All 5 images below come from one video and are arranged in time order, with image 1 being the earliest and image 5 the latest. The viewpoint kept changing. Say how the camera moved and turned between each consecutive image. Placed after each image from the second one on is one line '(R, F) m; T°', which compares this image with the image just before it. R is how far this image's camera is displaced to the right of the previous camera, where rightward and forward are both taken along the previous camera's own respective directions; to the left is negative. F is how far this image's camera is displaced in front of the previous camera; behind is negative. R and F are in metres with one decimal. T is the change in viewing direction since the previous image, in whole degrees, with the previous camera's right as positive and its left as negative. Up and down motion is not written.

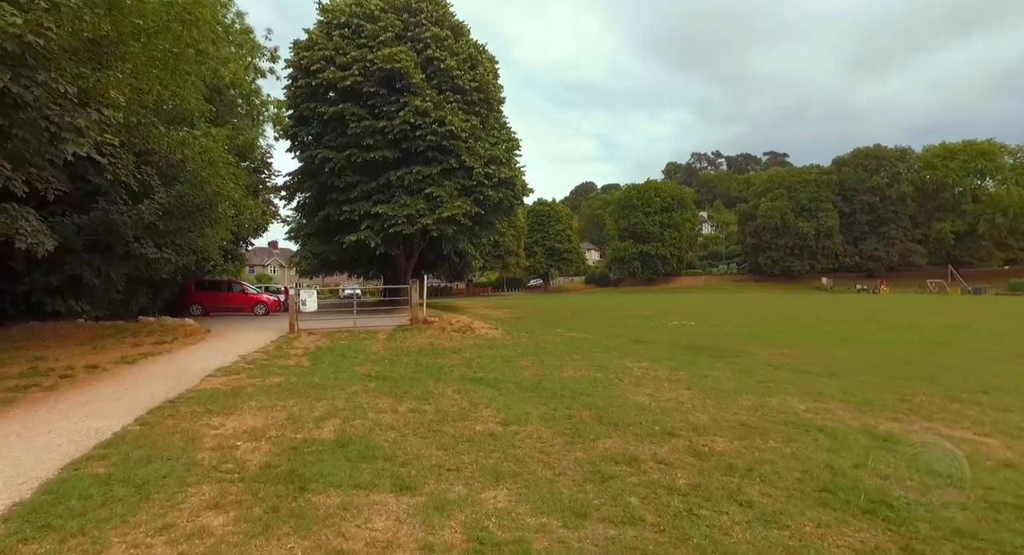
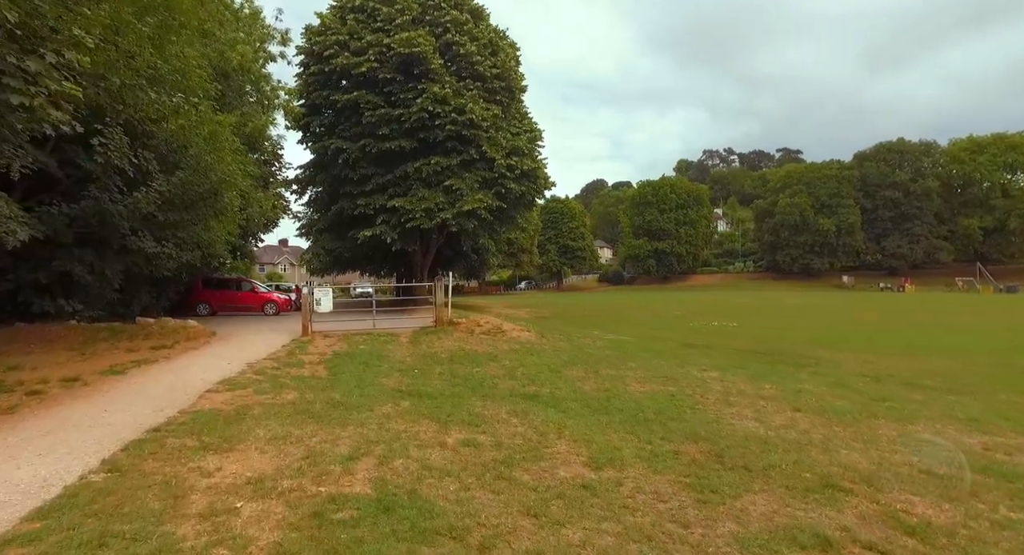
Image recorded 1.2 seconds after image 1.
(-0.7, +1.7) m; -1°
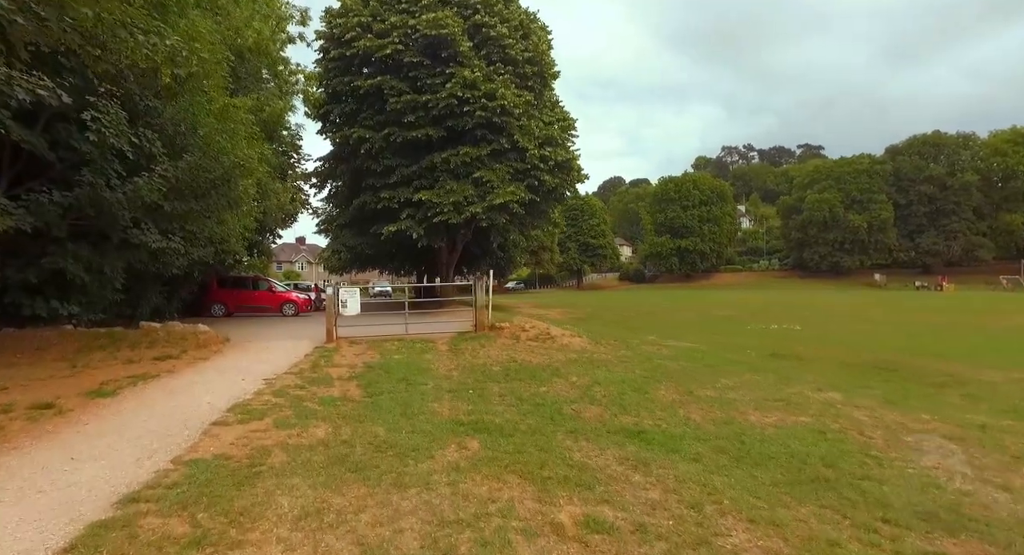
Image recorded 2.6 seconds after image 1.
(-0.9, +1.9) m; -1°
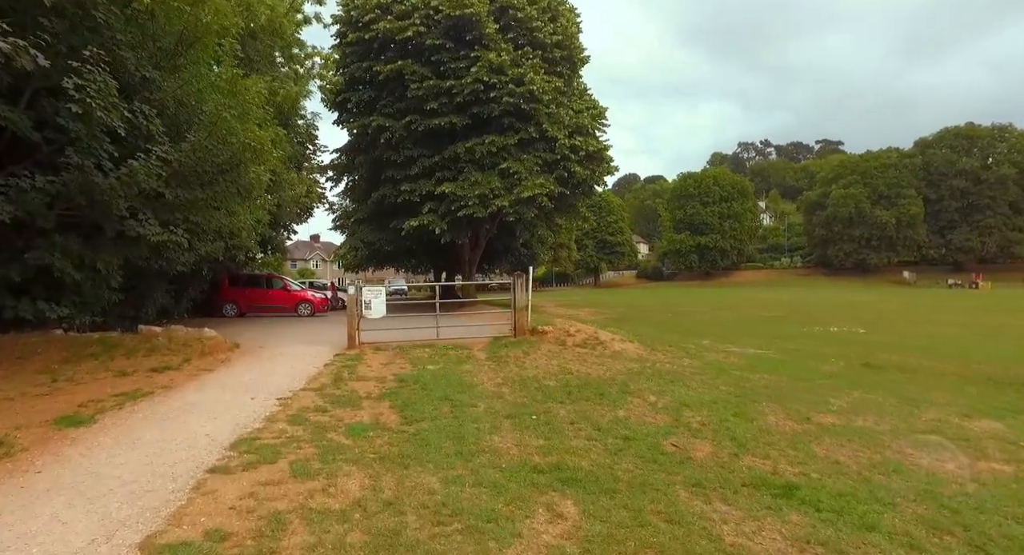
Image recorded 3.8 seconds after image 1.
(-0.7, +1.6) m; -1°
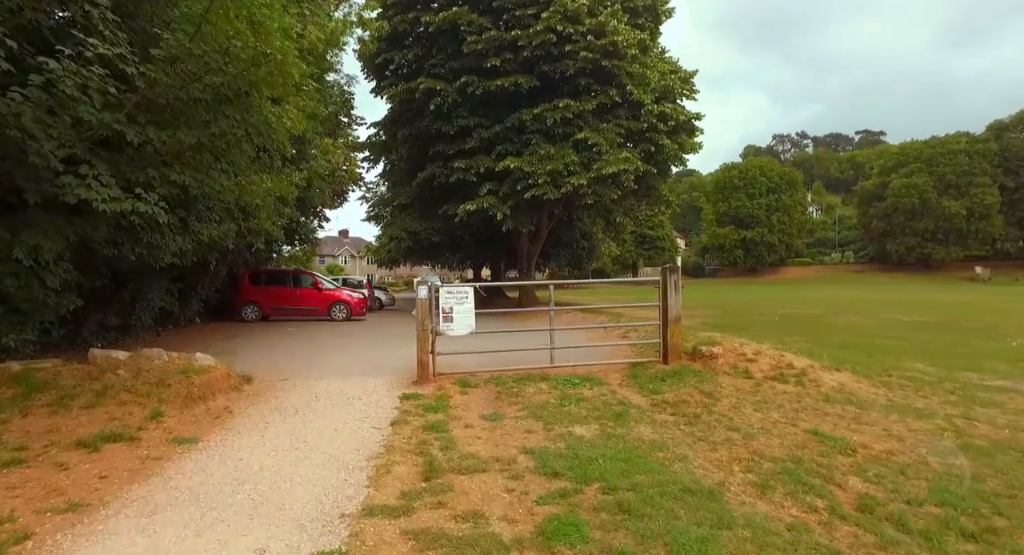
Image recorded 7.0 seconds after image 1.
(-1.8, +4.4) m; -2°
